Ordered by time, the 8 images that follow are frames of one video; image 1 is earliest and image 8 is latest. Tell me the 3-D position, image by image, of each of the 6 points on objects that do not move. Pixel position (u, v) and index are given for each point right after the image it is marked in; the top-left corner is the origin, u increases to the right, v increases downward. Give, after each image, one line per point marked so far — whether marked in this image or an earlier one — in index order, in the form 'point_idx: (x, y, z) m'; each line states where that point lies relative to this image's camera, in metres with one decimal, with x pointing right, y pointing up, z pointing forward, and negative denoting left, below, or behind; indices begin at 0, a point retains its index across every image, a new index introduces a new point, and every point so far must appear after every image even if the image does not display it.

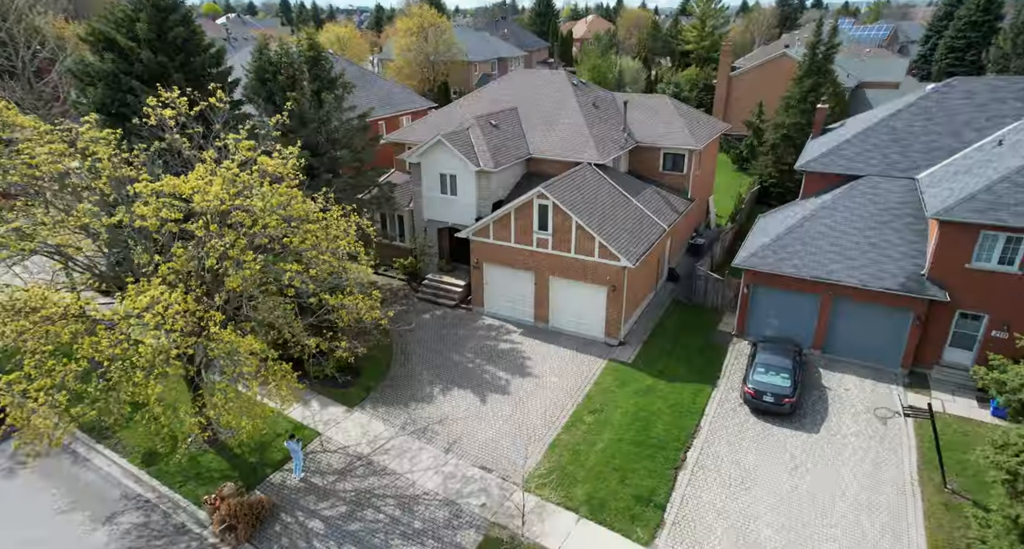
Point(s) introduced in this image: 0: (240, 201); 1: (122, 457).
0: (-6.6, +1.9, +15.2) m
1: (-11.9, -5.7, +19.1) m
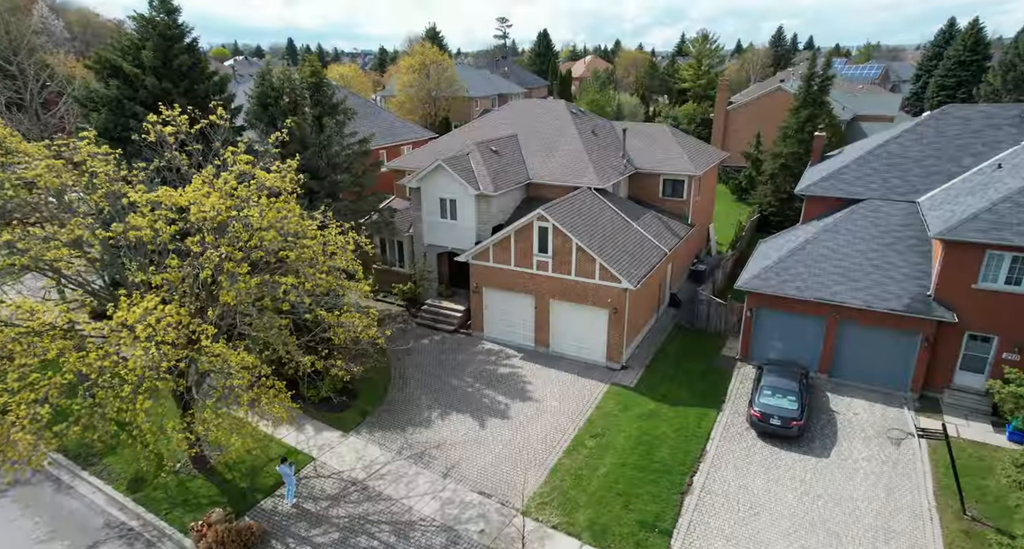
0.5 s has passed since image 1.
0: (-6.6, +1.6, +15.0) m
1: (-11.9, -6.2, +18.4) m
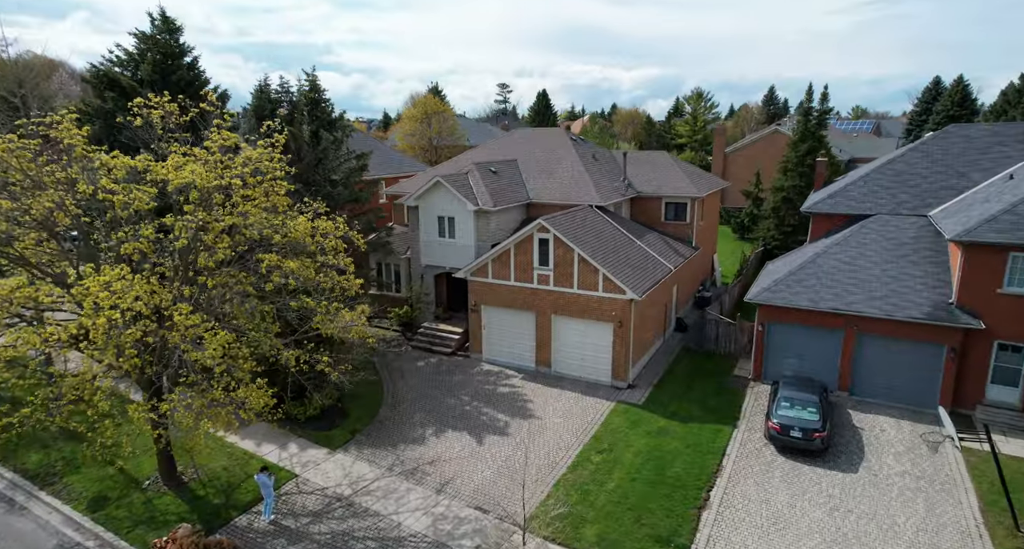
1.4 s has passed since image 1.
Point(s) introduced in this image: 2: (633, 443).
0: (-6.6, +2.0, +14.1) m
1: (-11.9, -6.1, +16.8) m
2: (+3.8, -5.2, +19.5) m
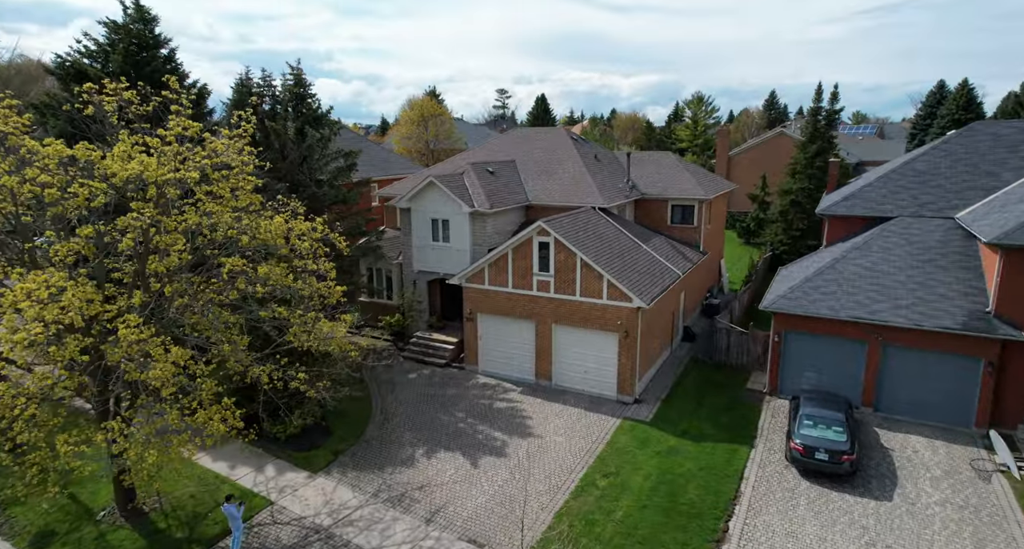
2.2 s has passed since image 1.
0: (-6.7, +1.9, +12.5) m
1: (-12.0, -6.2, +15.1) m
2: (+3.7, -5.4, +17.9) m
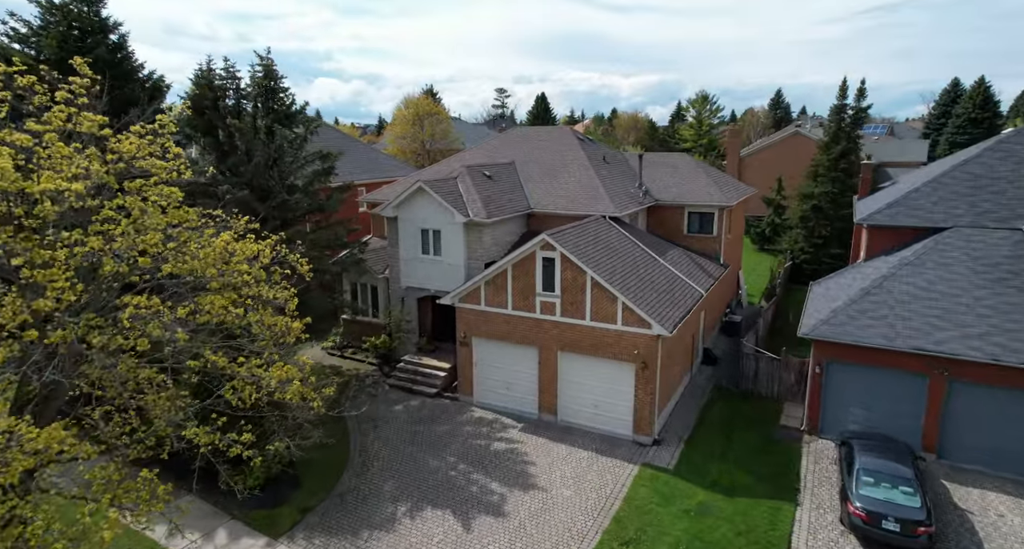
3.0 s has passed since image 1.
0: (-6.7, +1.3, +9.6) m
1: (-12.0, -6.9, +12.1) m
2: (+3.7, -6.1, +14.9) m
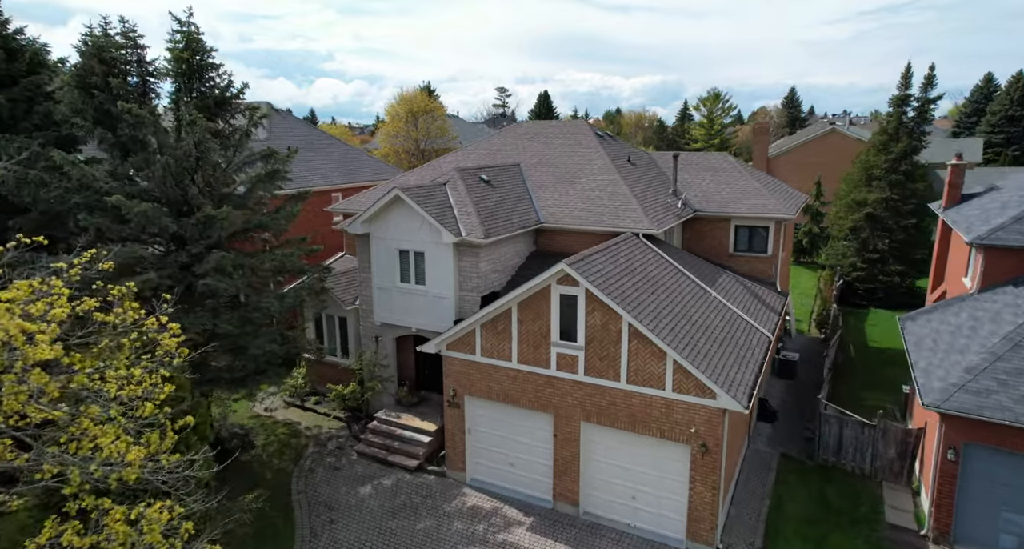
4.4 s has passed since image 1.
0: (-6.5, +0.3, +4.2) m
1: (-11.9, -7.8, +6.8) m
2: (+3.8, -7.0, +9.5) m
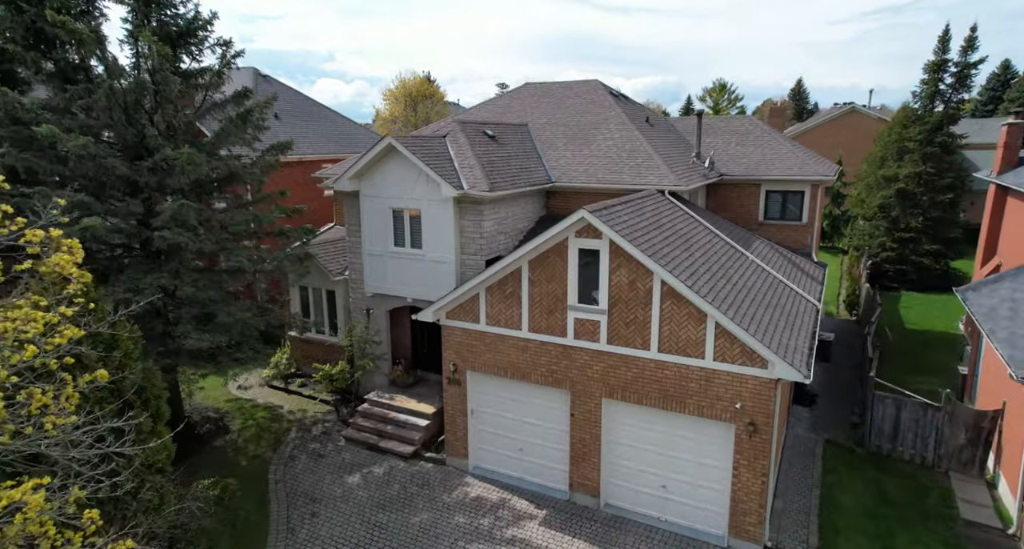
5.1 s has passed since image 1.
0: (-6.3, +1.3, +2.1) m
1: (-11.7, -6.8, +4.7) m
2: (+4.0, -6.1, +7.4) m
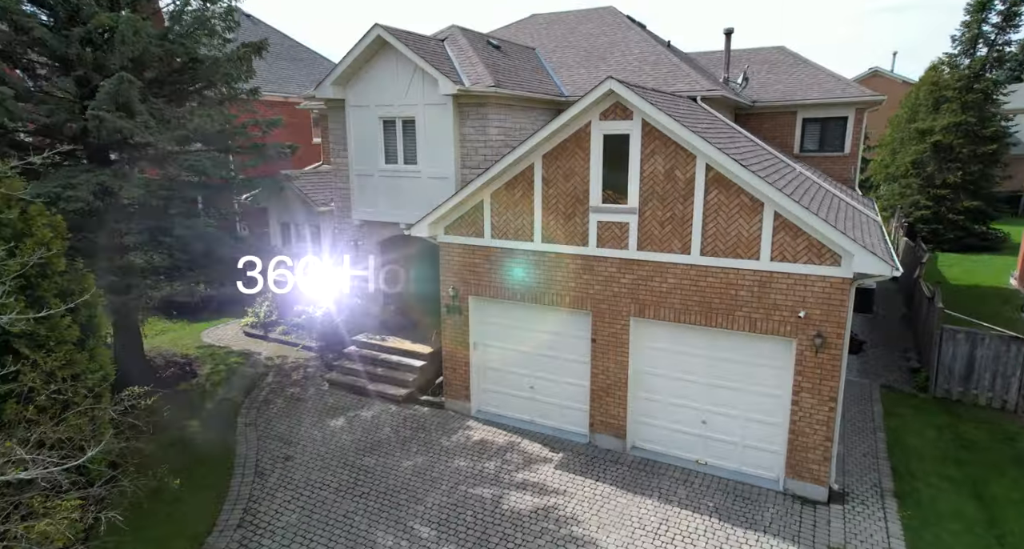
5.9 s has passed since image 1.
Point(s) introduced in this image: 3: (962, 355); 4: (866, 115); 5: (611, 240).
0: (-6.2, +3.1, +0.1) m
1: (-11.5, -5.1, +2.7) m
2: (+4.2, -4.3, +5.4) m
3: (+9.0, -1.6, +12.6) m
4: (+9.8, +4.4, +17.3) m
5: (+1.6, +0.6, +10.3) m
